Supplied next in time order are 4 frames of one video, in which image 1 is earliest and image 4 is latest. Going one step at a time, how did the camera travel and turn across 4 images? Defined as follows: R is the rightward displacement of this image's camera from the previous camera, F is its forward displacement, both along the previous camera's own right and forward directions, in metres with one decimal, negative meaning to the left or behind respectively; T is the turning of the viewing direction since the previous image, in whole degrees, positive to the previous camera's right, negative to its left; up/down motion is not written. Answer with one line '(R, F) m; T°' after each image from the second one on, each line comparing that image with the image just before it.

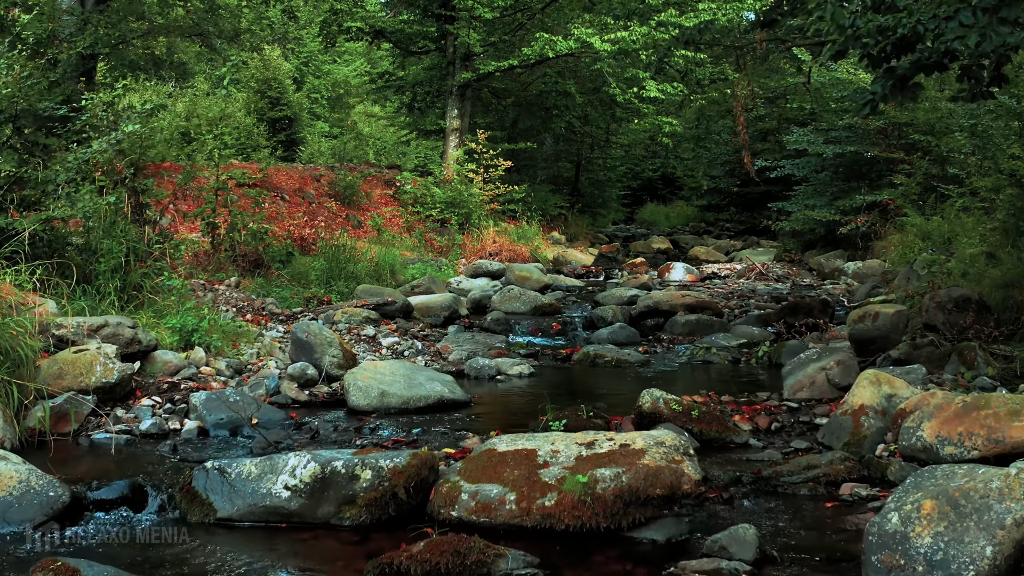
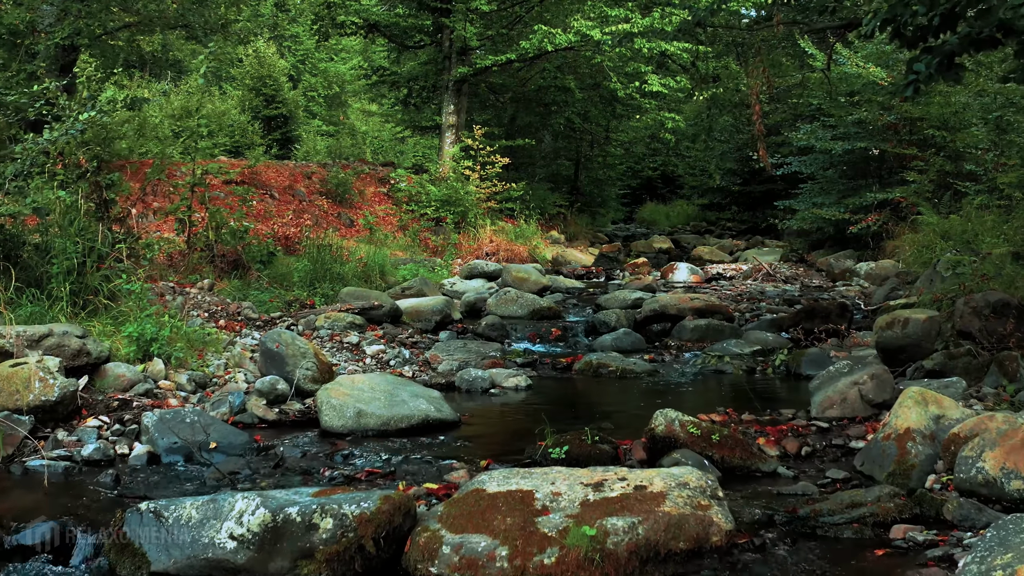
(0.0, +0.7) m; 0°
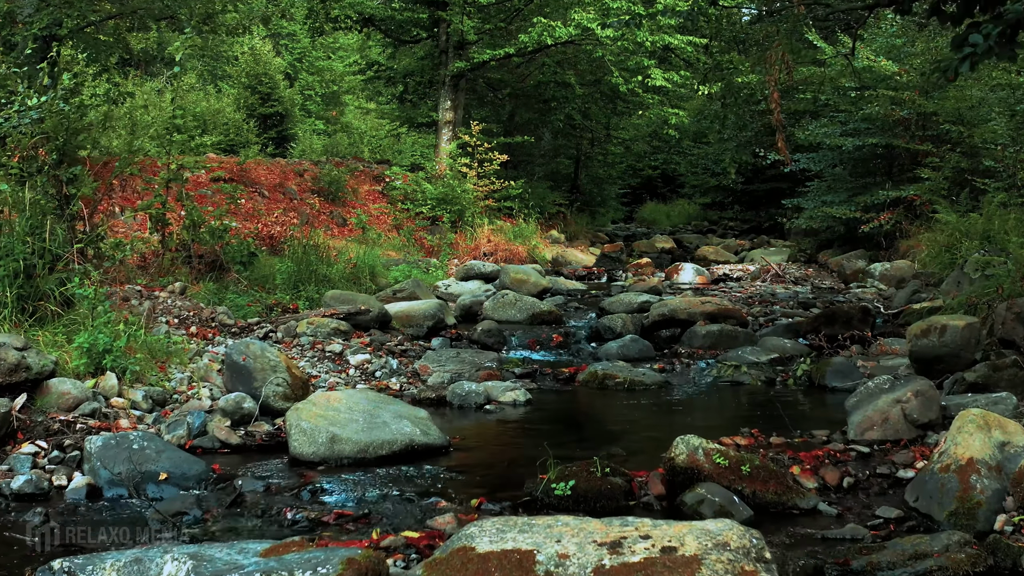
(0.0, +0.7) m; 0°
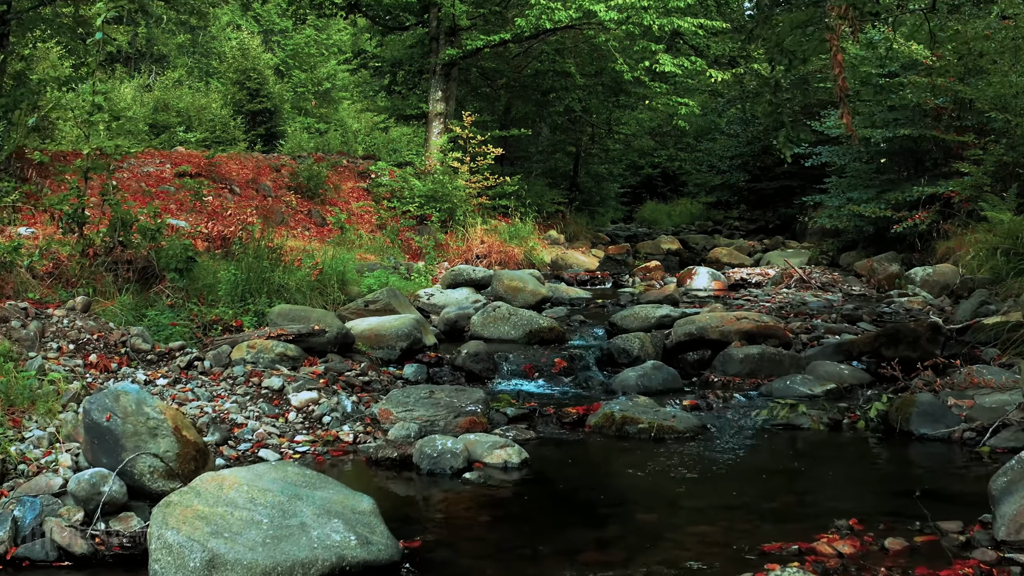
(+0.1, +1.6) m; 0°
